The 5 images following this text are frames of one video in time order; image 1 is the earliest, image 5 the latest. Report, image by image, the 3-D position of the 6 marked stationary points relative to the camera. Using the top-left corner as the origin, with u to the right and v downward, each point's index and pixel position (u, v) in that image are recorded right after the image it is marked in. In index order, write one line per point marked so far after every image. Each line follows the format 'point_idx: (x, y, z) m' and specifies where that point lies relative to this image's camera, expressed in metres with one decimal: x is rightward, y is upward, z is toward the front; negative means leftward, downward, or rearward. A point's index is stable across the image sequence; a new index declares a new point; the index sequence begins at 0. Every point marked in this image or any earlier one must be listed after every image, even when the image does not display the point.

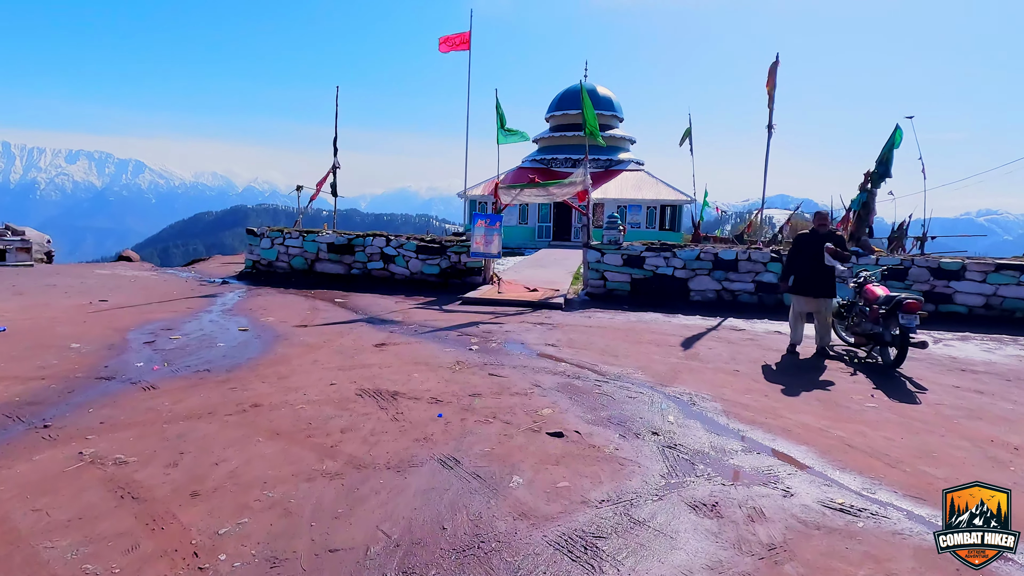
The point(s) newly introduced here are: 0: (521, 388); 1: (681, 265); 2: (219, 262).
0: (+0.1, -1.0, +5.6) m
1: (+3.5, +0.5, +11.1) m
2: (-9.7, +0.9, +17.6) m
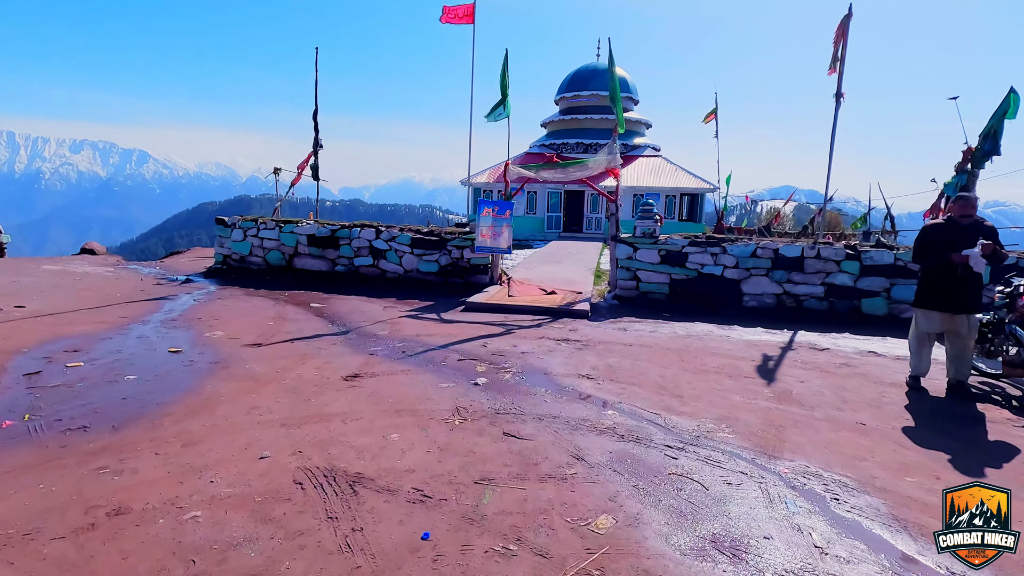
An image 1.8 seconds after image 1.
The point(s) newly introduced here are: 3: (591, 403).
0: (+0.3, -1.2, +3.6) m
1: (+3.8, +0.4, +9.1) m
2: (-9.4, +1.0, +15.7) m
3: (+0.7, -1.0, +4.7) m
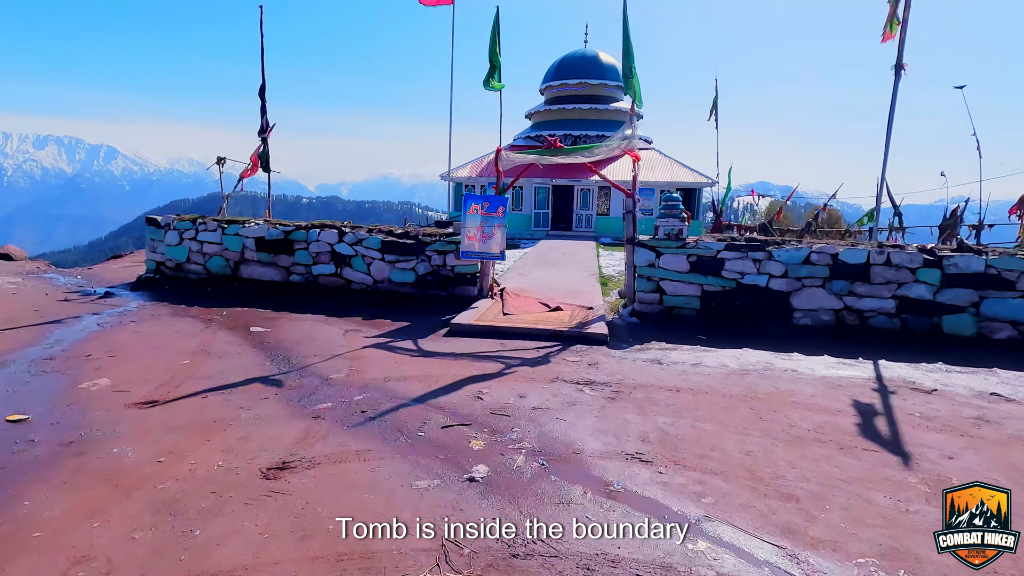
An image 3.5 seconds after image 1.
0: (+0.4, -1.4, +1.7) m
1: (+3.7, +0.2, +7.4) m
2: (-9.7, +0.7, +13.4) m
3: (+0.8, -1.3, +2.9) m
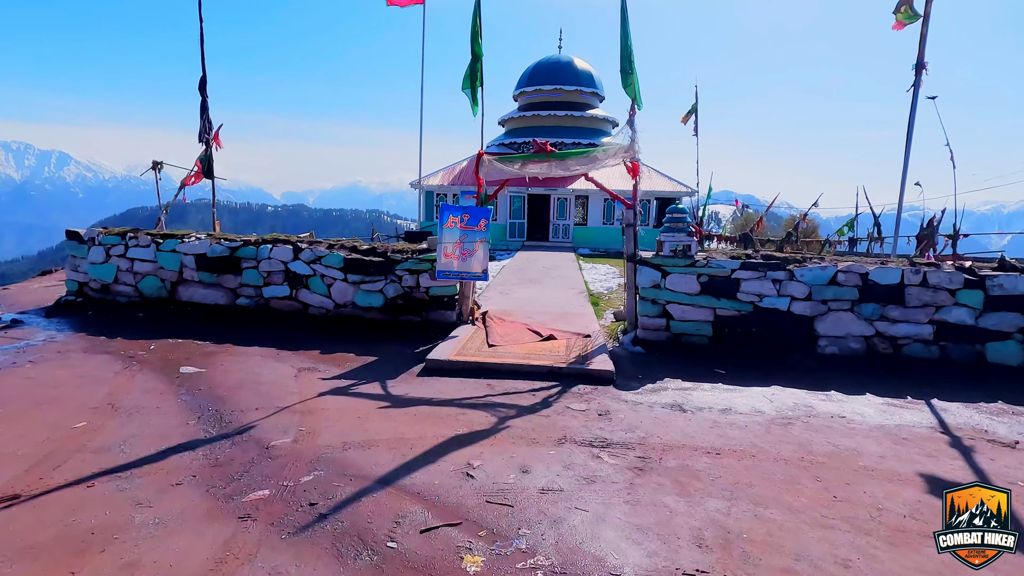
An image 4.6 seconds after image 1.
0: (+0.6, -1.7, +0.7) m
1: (+3.5, -0.1, +6.5) m
2: (-10.2, +0.2, +11.8) m
3: (+0.9, -1.5, +1.8) m
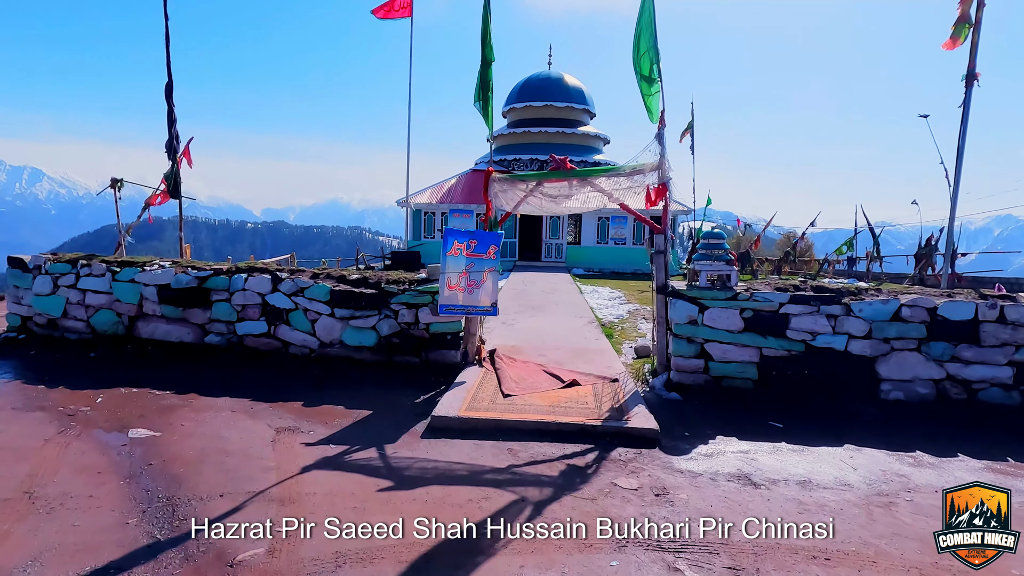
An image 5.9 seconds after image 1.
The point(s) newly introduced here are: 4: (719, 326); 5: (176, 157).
0: (+1.0, -1.9, -0.3) m
1: (+3.7, -0.4, +5.7) m
2: (-10.1, -0.4, +10.5) m
3: (+1.3, -1.8, +0.9) m
4: (+2.3, -0.4, +5.9) m
5: (-5.7, +2.3, +9.3) m
